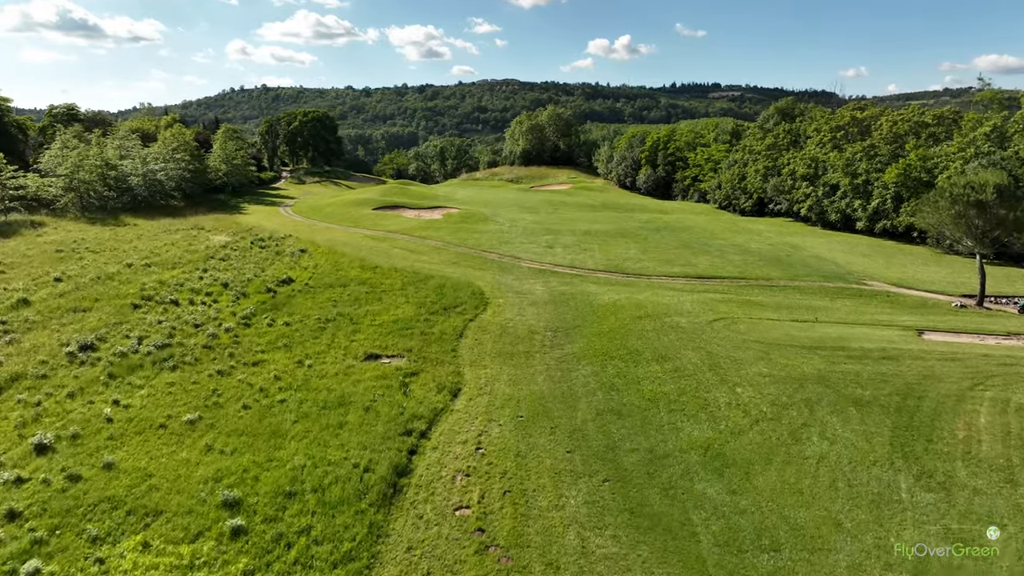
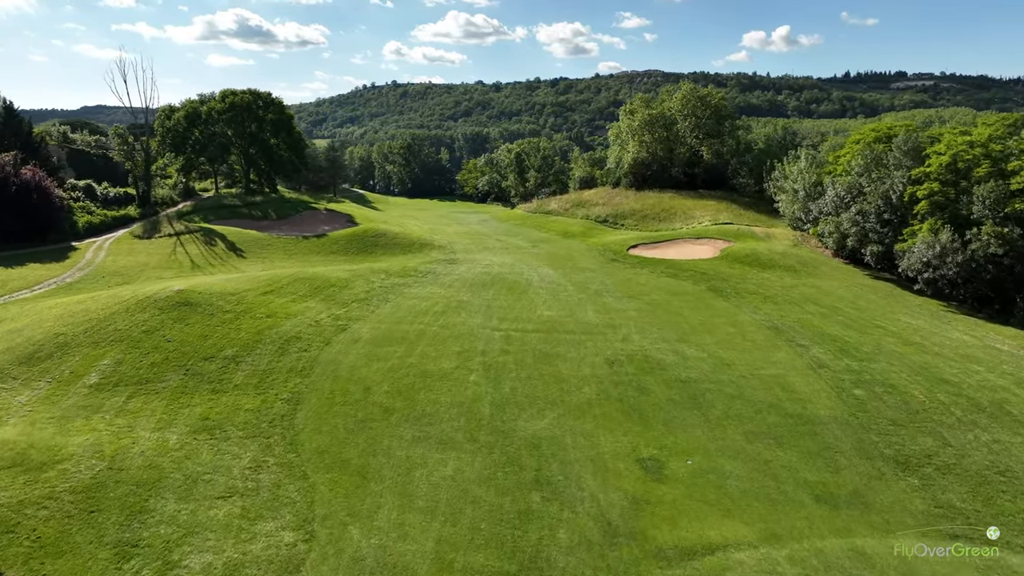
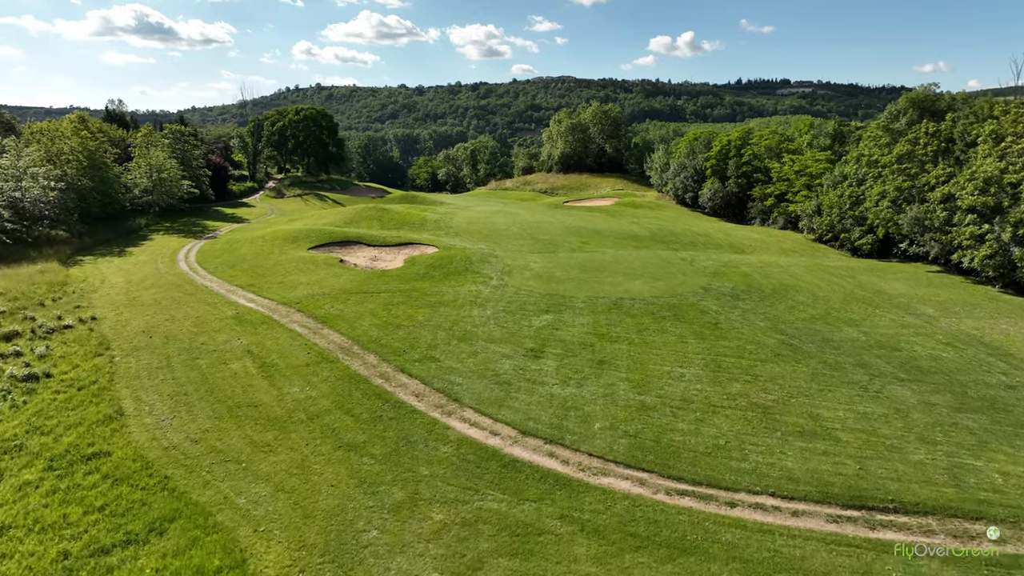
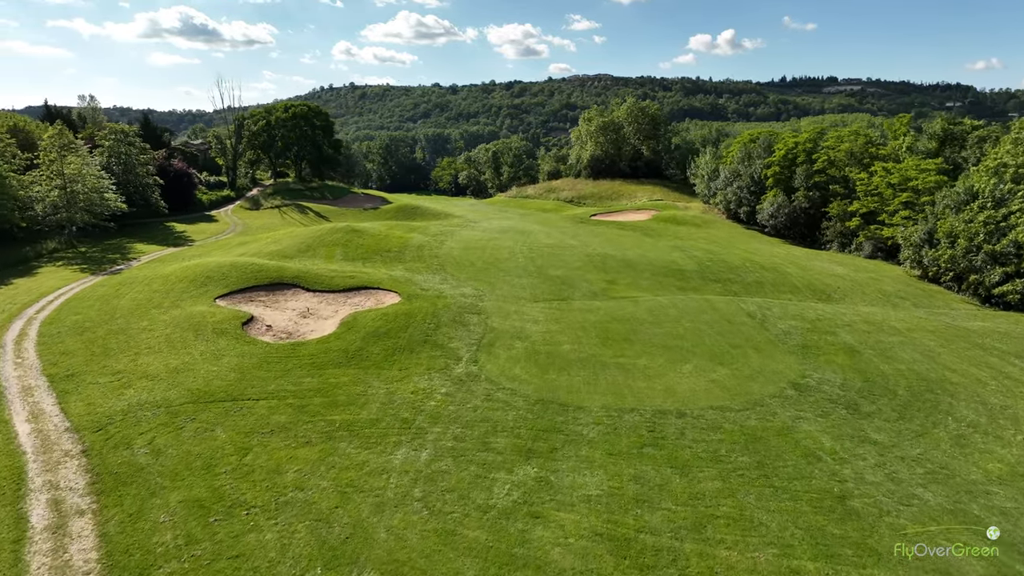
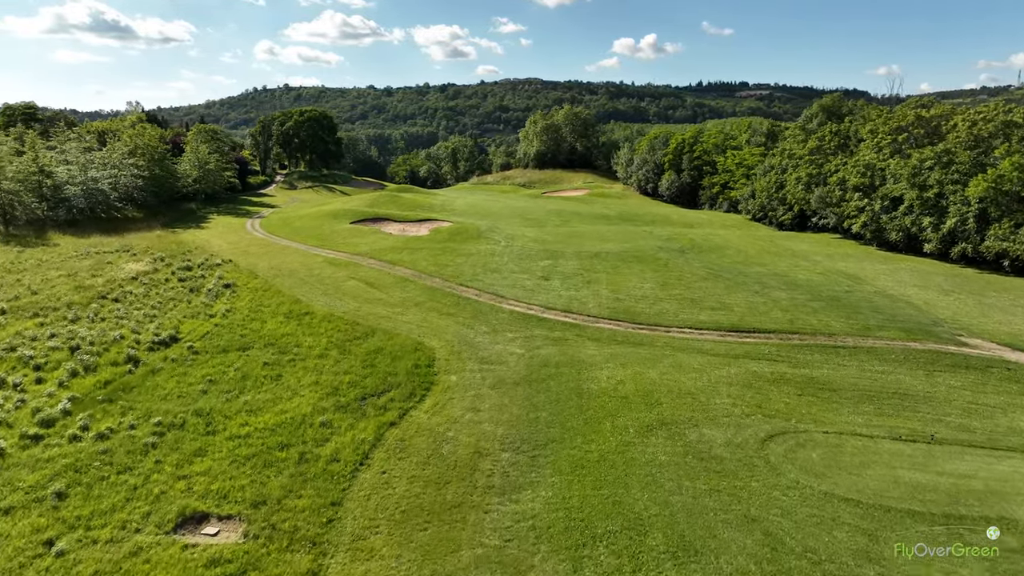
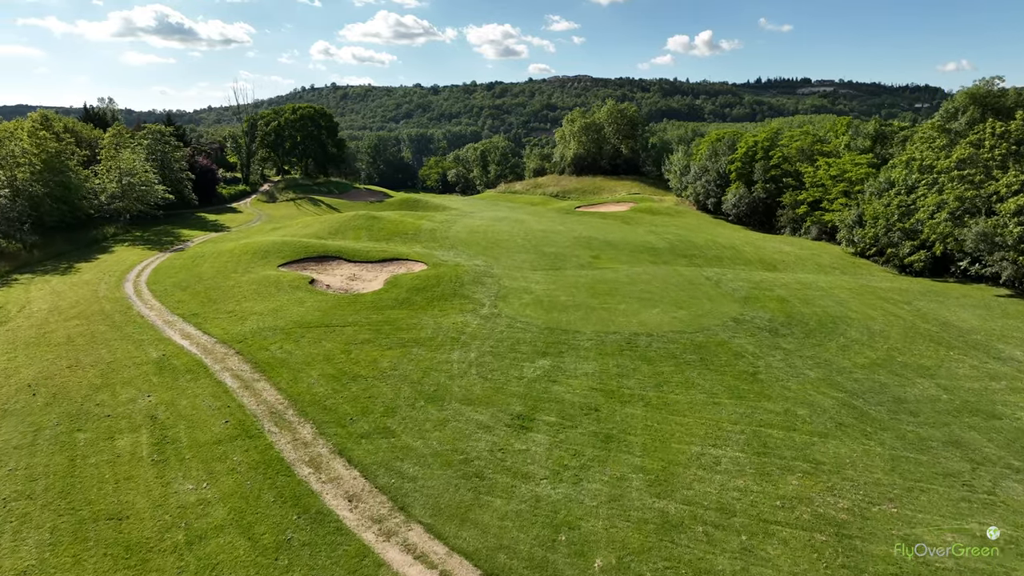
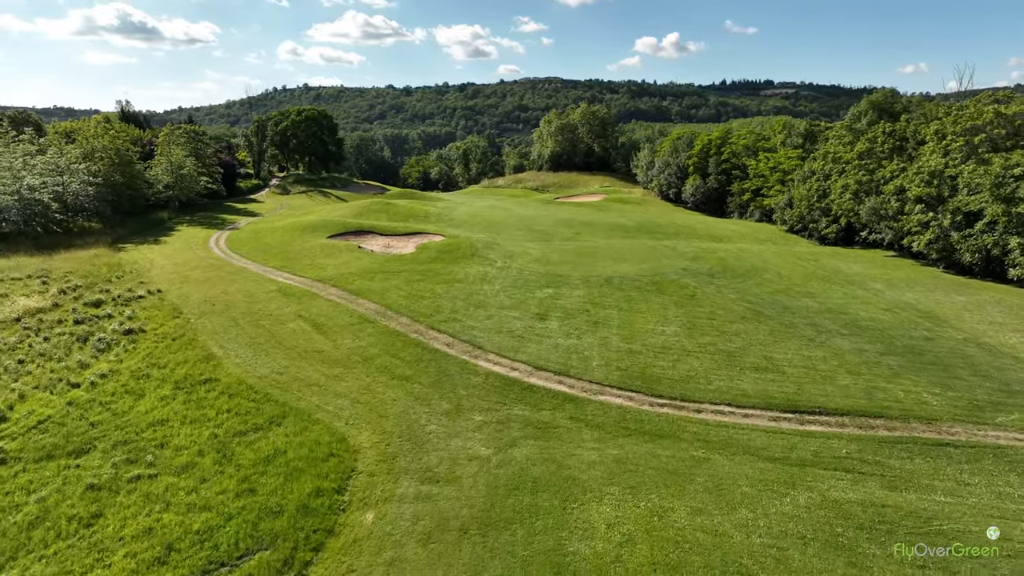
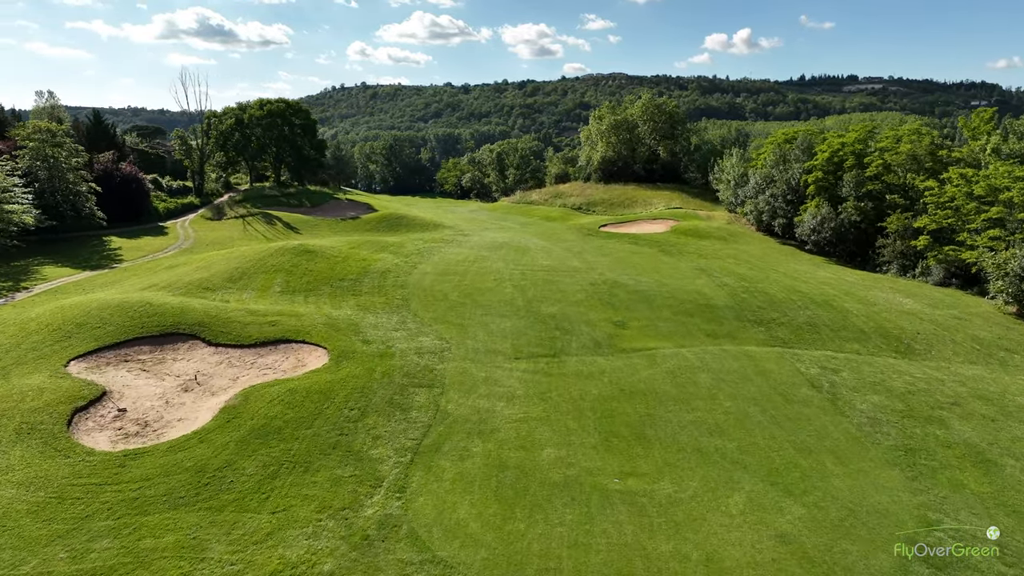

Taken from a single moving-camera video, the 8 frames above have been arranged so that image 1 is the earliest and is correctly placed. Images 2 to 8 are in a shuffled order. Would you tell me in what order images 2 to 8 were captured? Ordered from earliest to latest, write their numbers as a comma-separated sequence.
5, 7, 3, 6, 4, 8, 2
